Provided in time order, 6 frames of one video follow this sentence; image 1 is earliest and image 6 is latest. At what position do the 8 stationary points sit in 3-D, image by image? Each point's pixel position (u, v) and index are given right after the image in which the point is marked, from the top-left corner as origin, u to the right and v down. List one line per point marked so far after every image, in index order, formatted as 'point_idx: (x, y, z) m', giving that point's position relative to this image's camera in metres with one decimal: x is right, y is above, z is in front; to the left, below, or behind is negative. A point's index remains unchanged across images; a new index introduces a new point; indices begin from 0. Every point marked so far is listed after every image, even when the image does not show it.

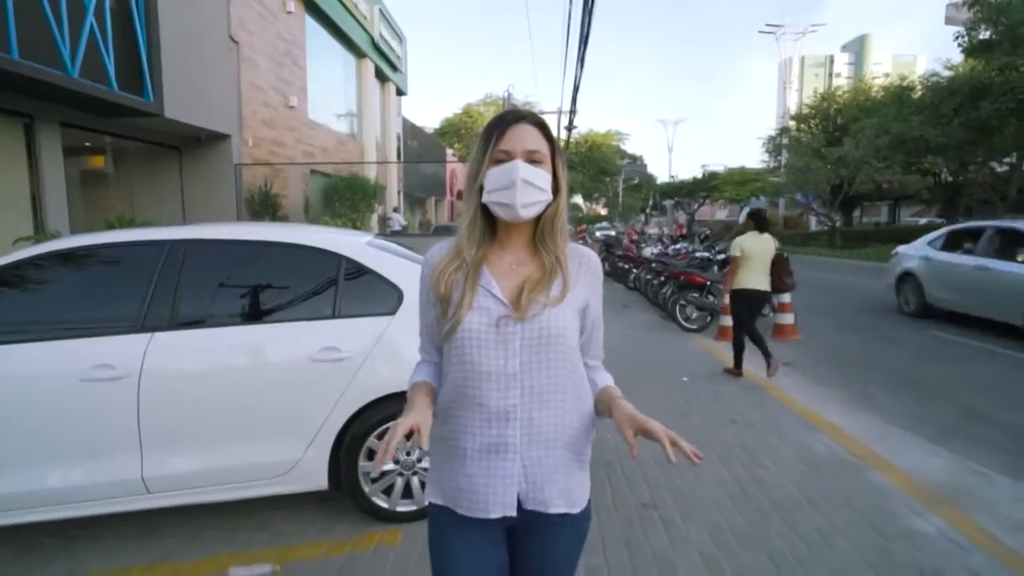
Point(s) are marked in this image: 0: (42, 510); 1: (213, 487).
0: (-2.1, -1.0, +3.1) m
1: (-1.4, -0.9, +3.3) m
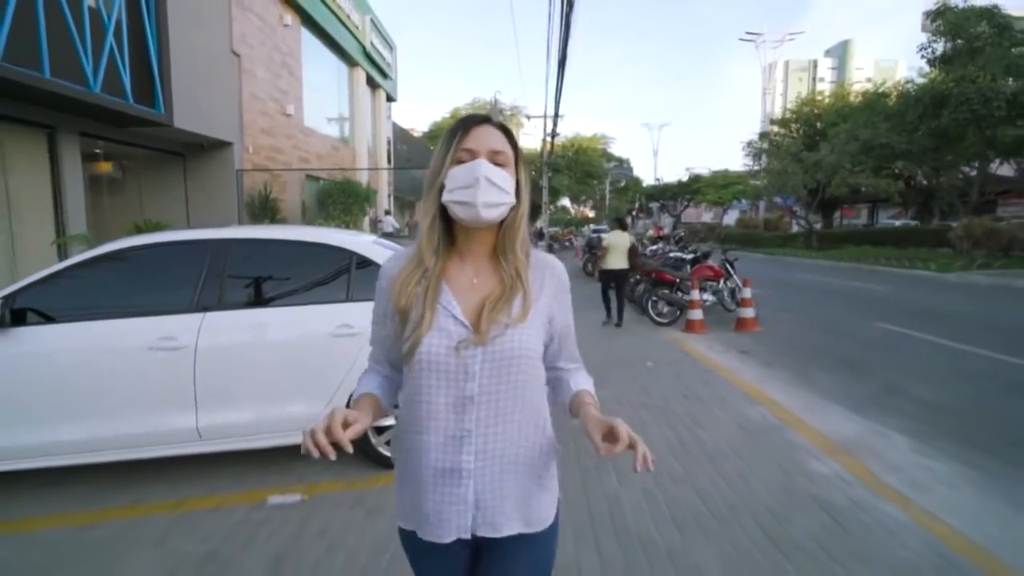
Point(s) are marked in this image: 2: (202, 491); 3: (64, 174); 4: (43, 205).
0: (-2.2, -0.9, +3.9) m
1: (-1.5, -0.9, +4.1) m
2: (-1.7, -1.1, +4.0) m
3: (-5.8, +1.5, +9.1) m
4: (-6.0, +1.1, +9.0) m
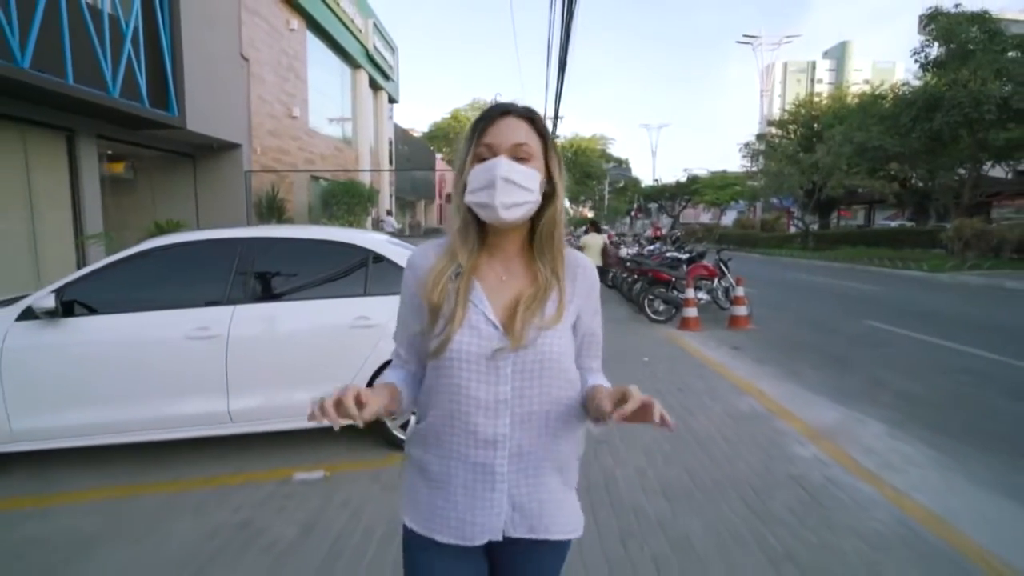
0: (-2.2, -0.9, +4.2) m
1: (-1.5, -0.8, +4.4) m
2: (-1.7, -1.1, +4.3) m
3: (-5.8, +1.5, +9.5) m
4: (-6.0, +1.1, +9.3) m
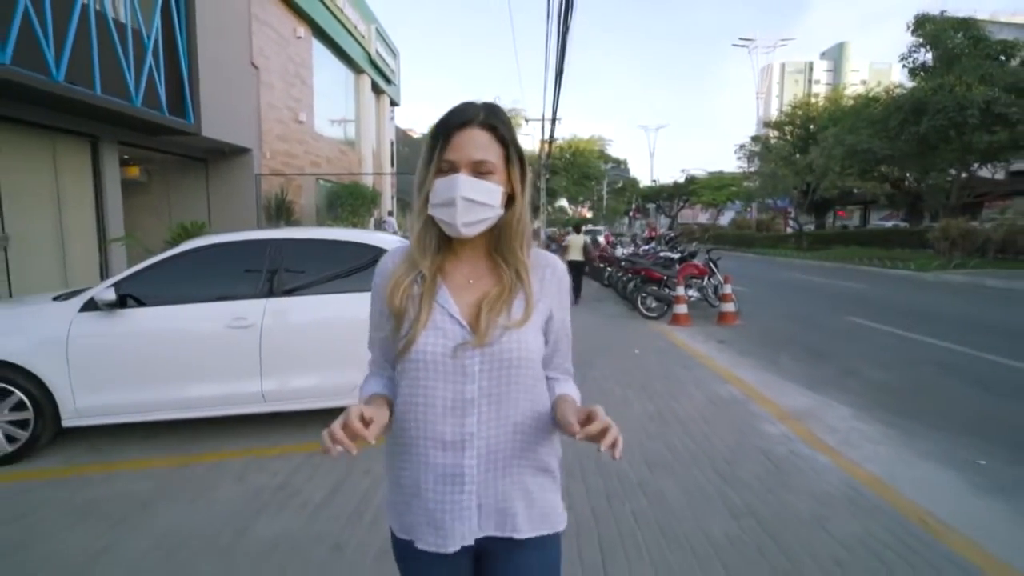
0: (-2.2, -0.8, +4.8) m
1: (-1.5, -0.8, +5.0) m
2: (-1.7, -1.1, +4.9) m
3: (-5.8, +1.6, +10.0) m
4: (-6.0, +1.1, +9.9) m
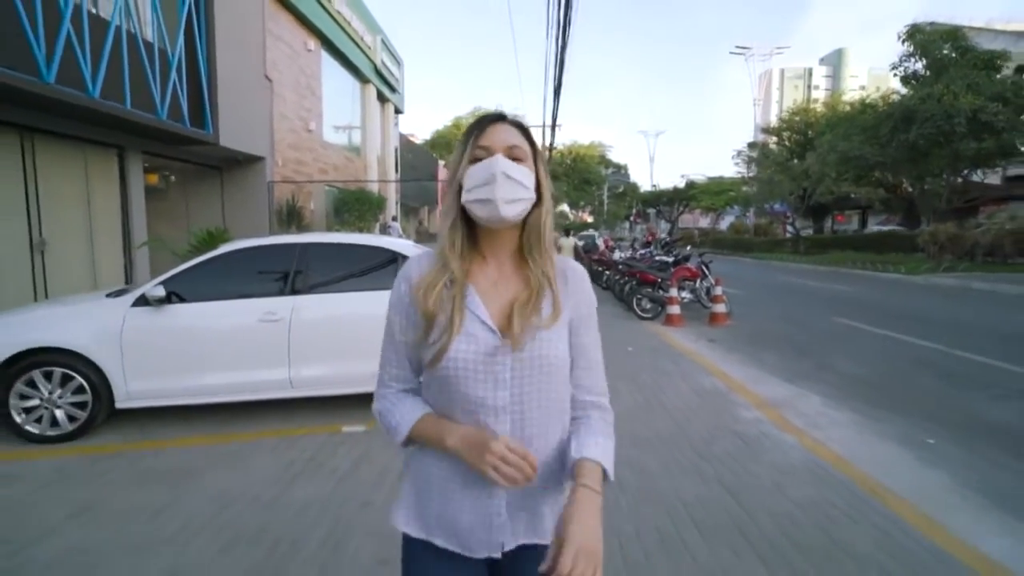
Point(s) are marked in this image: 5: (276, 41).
0: (-2.2, -0.8, +5.4) m
1: (-1.5, -0.8, +5.6) m
2: (-1.7, -1.1, +5.5) m
3: (-5.8, +1.5, +10.7) m
4: (-5.9, +1.1, +10.5) m
5: (-4.9, +5.1, +14.6) m
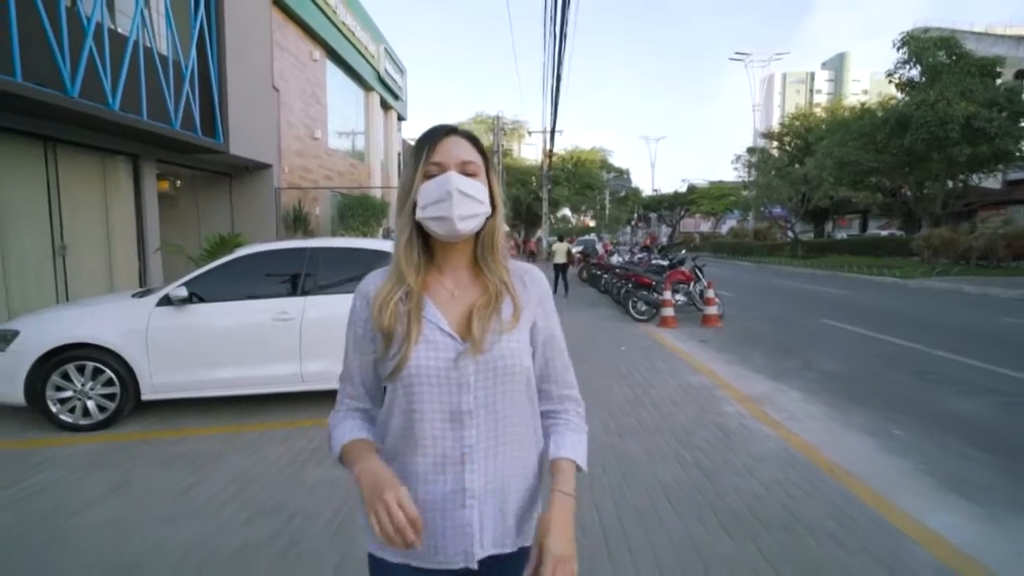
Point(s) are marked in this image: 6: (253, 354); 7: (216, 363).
0: (-2.2, -0.8, +5.8) m
1: (-1.5, -0.8, +6.0) m
2: (-1.7, -1.1, +5.9) m
3: (-5.8, +1.5, +11.1) m
4: (-6.0, +1.1, +10.9) m
5: (-4.9, +5.1, +15.1) m
6: (-2.1, -0.5, +5.8) m
7: (-2.4, -0.6, +5.7) m
